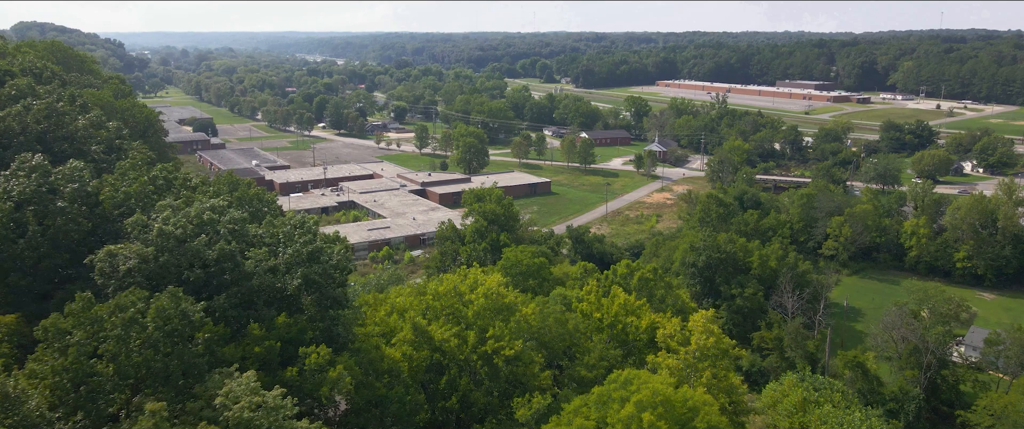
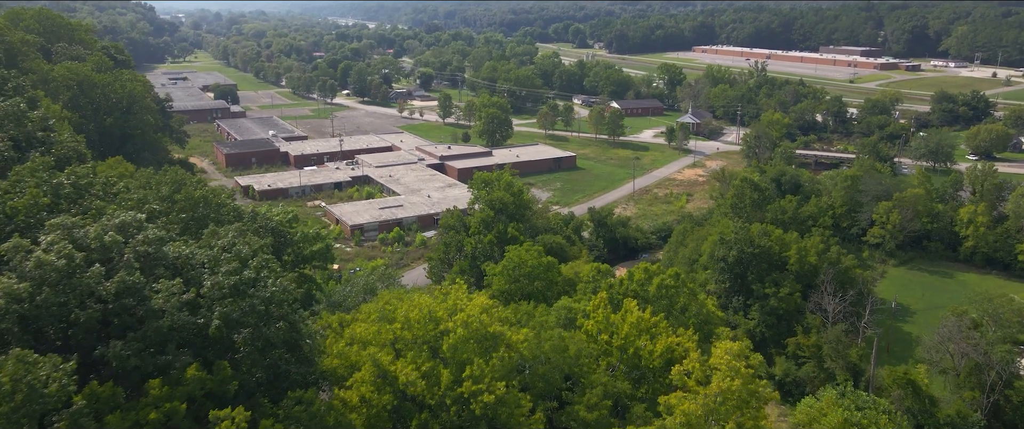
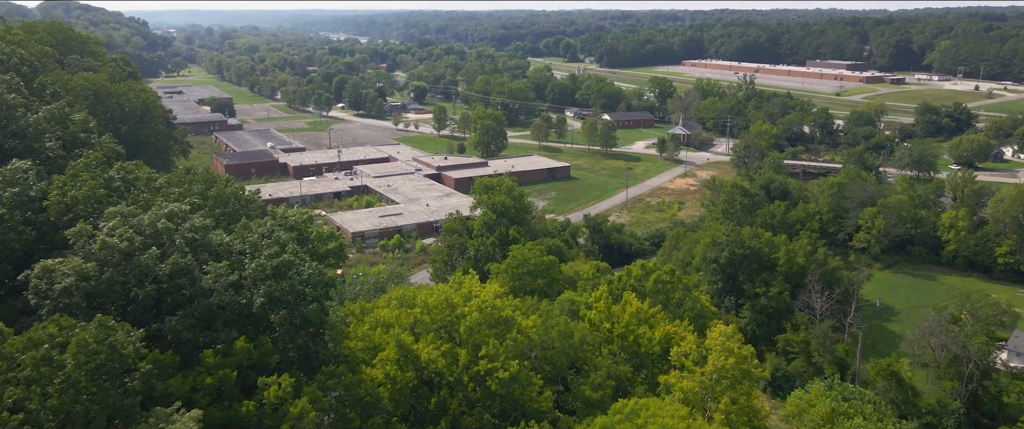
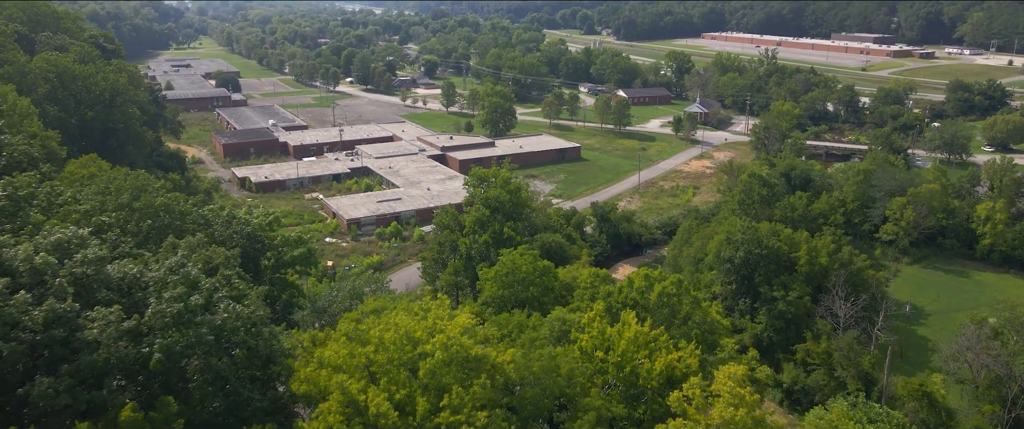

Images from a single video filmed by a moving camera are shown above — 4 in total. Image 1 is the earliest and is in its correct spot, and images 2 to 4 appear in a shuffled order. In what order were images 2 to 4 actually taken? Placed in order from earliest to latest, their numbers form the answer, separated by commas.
3, 2, 4
